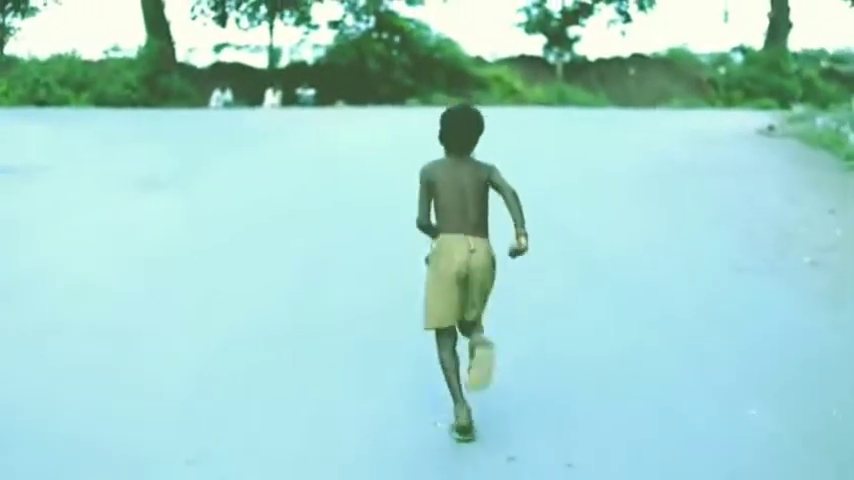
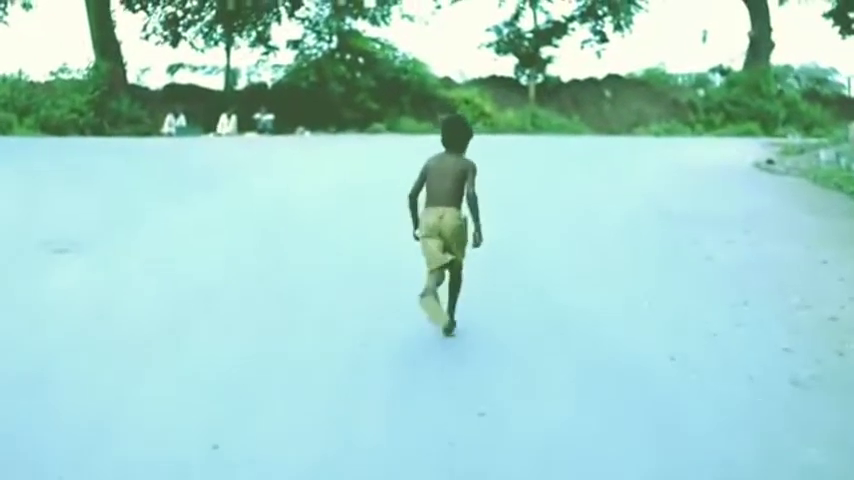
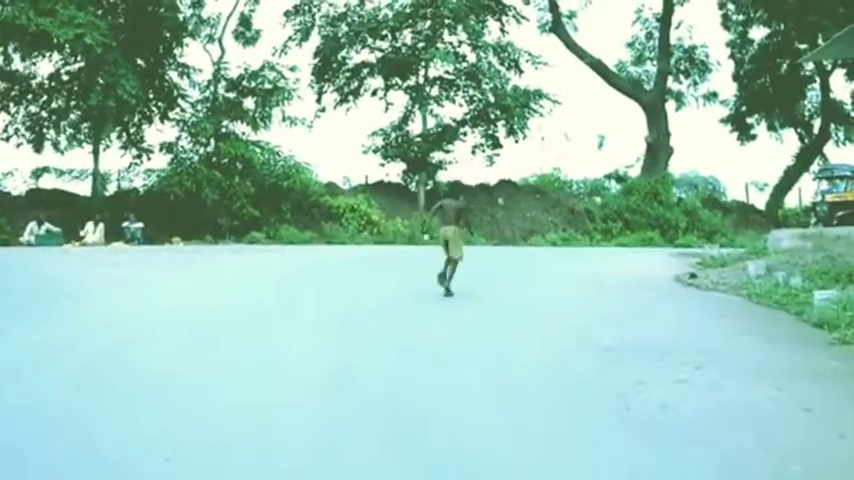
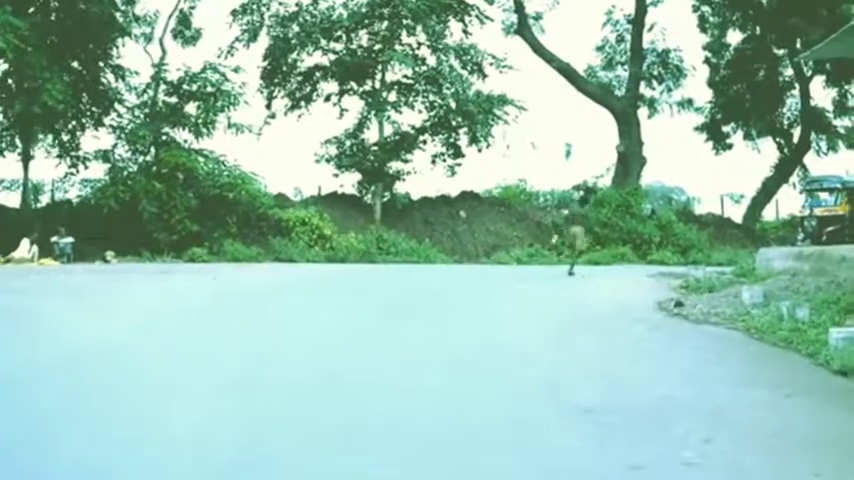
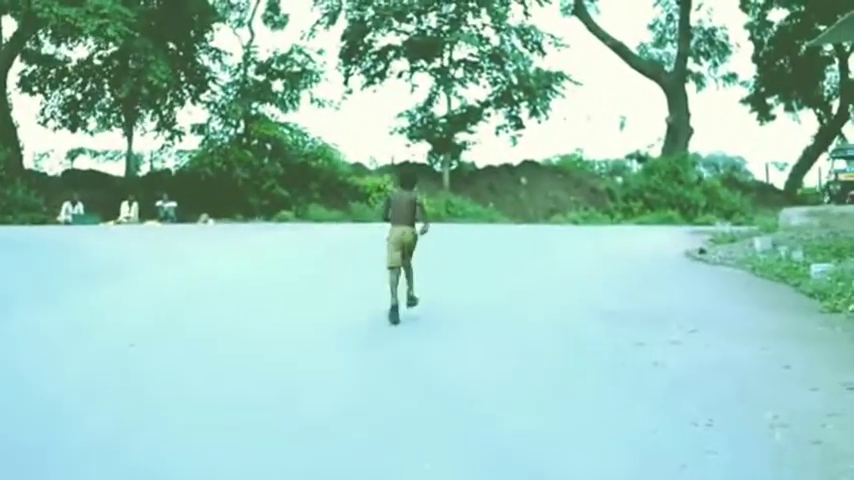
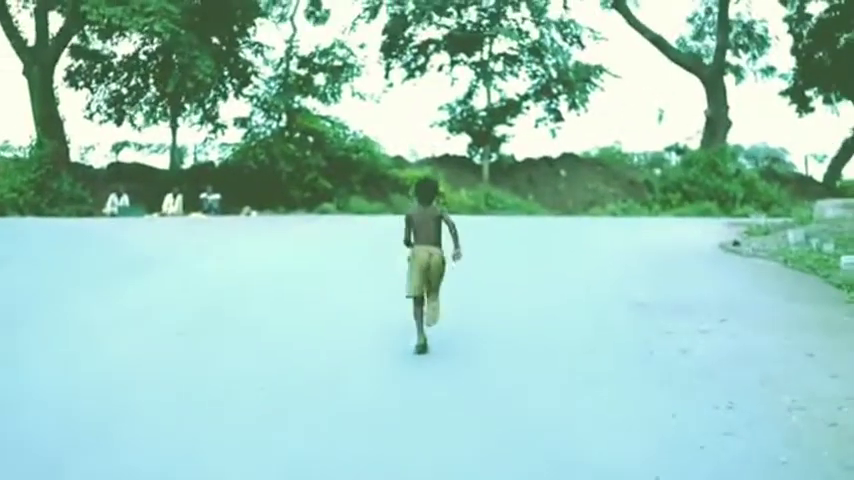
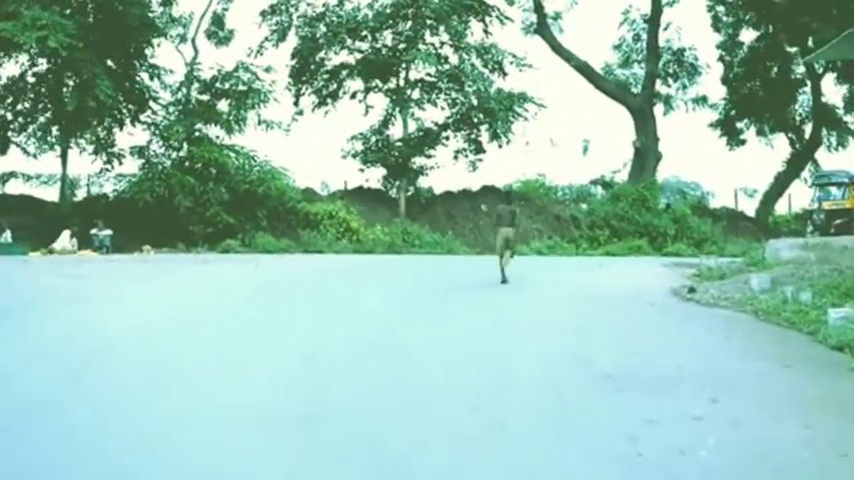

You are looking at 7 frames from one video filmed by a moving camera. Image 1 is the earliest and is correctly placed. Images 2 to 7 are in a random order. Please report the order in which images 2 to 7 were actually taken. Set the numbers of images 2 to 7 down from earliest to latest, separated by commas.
2, 6, 5, 3, 7, 4
